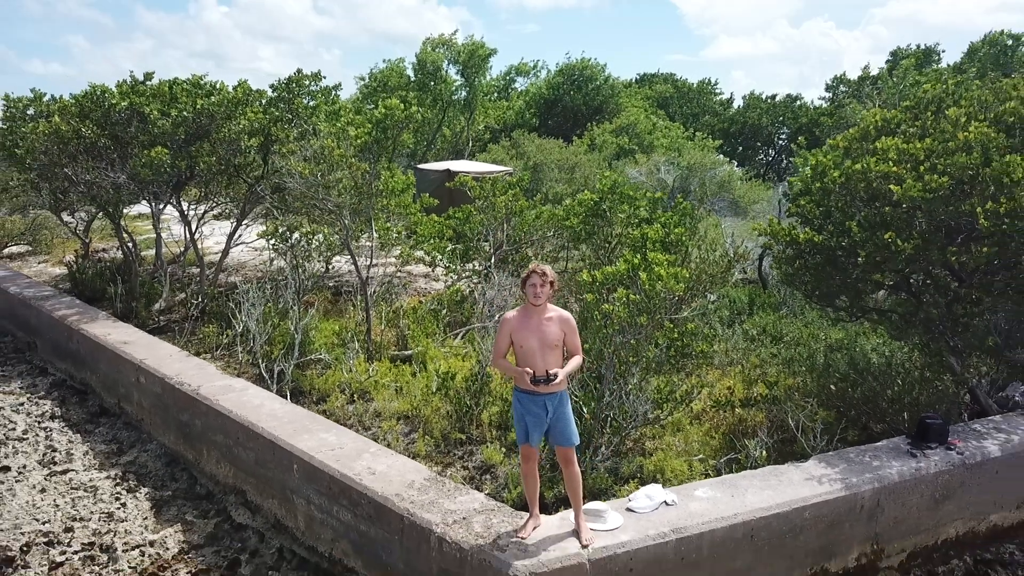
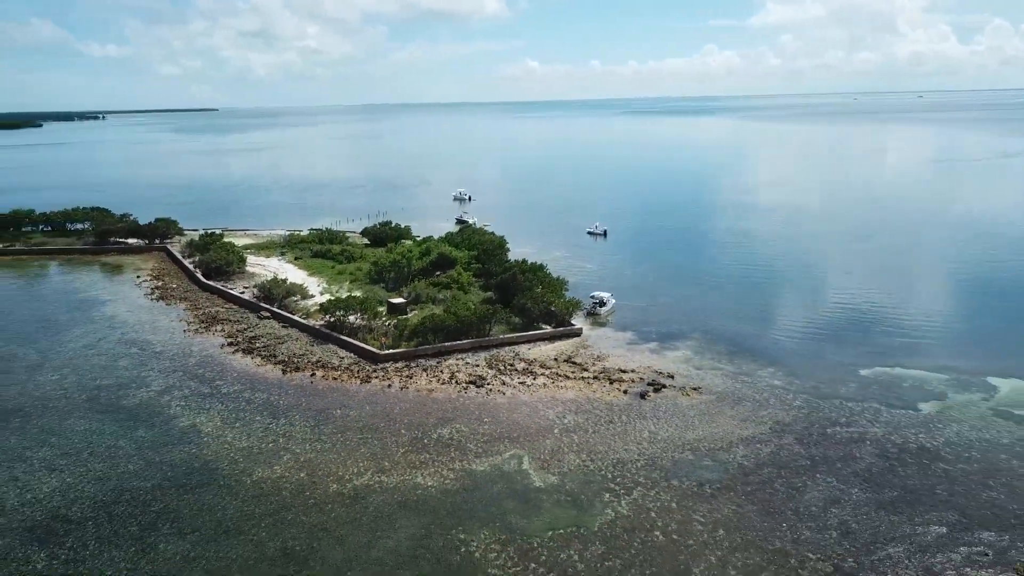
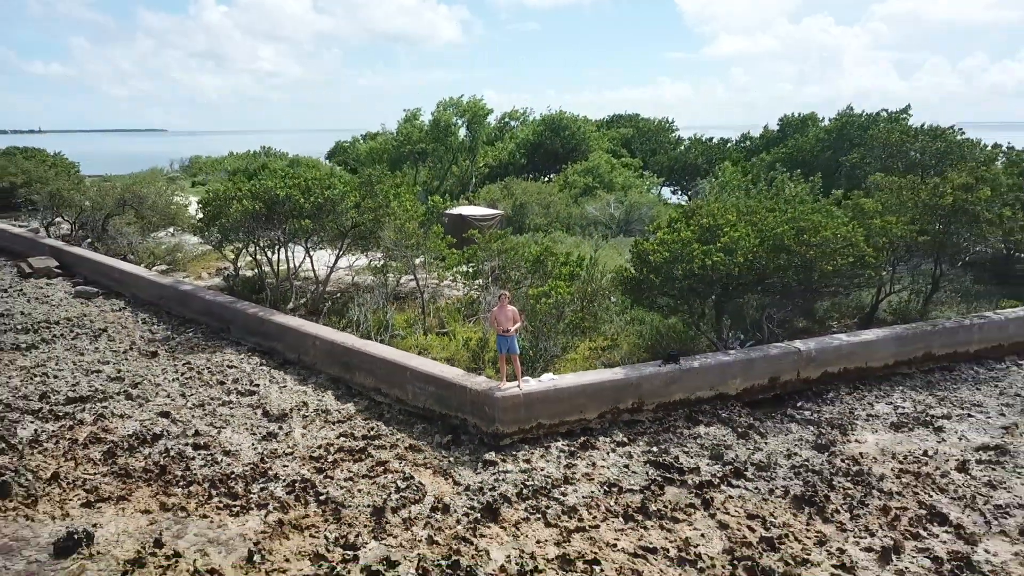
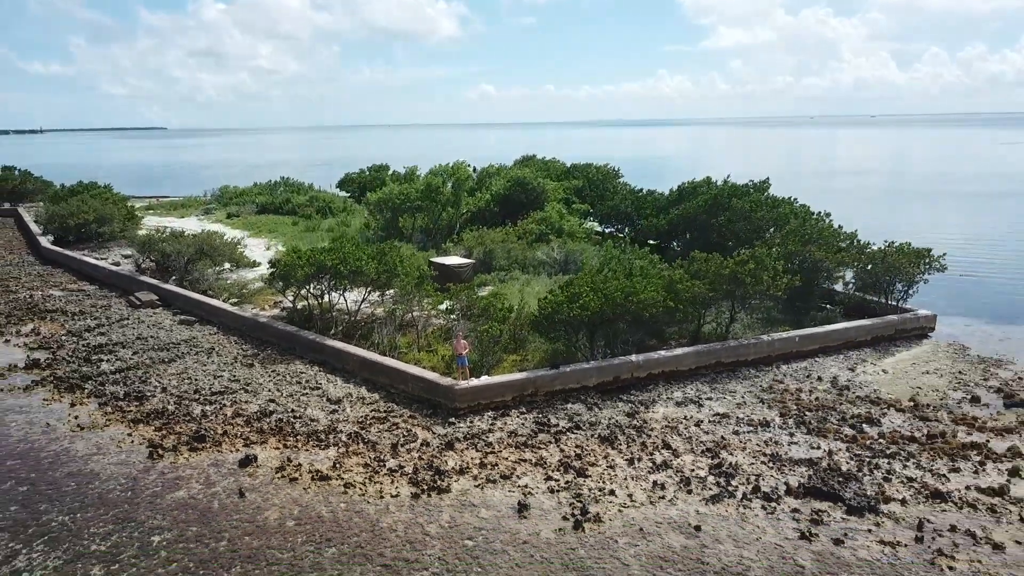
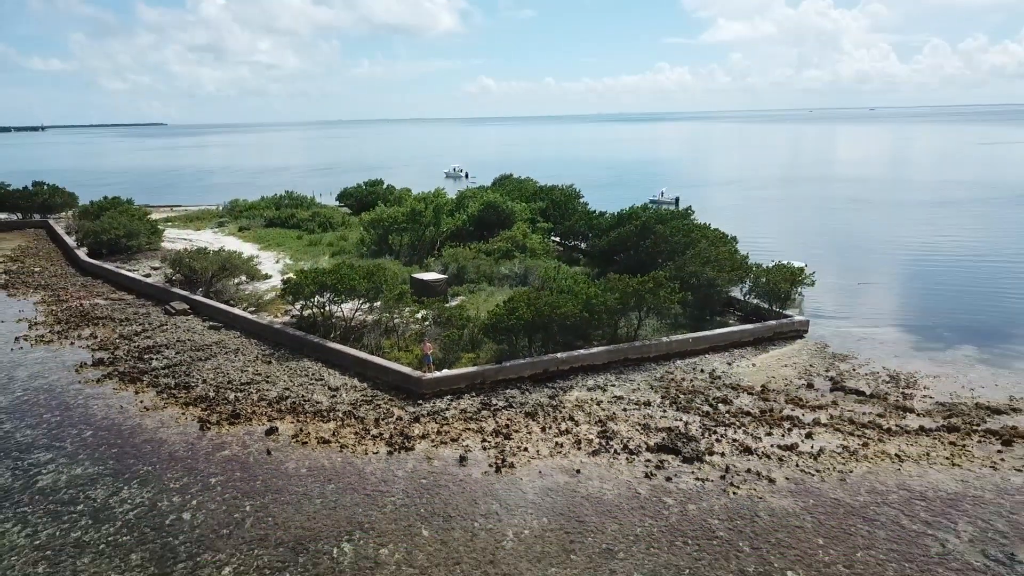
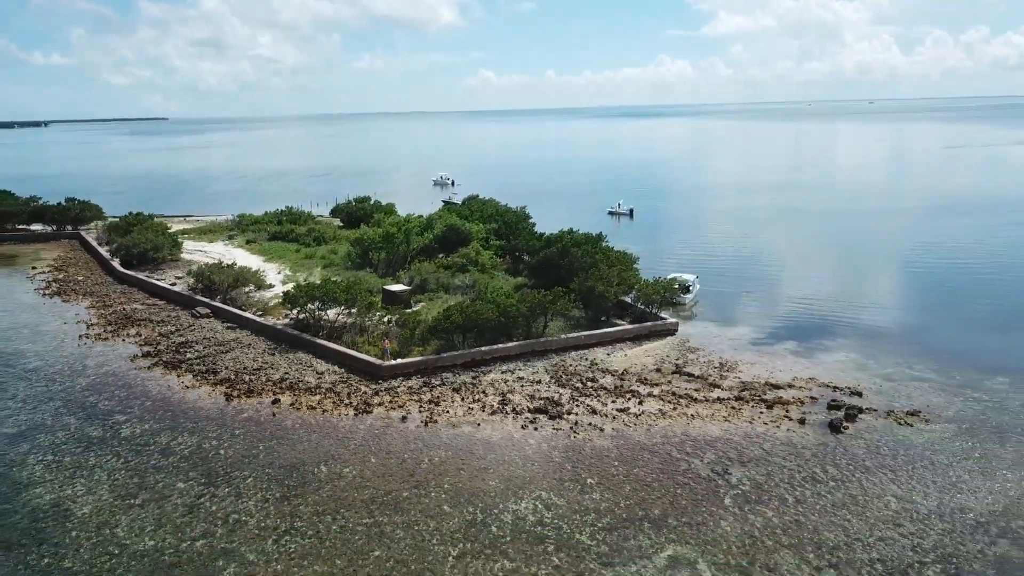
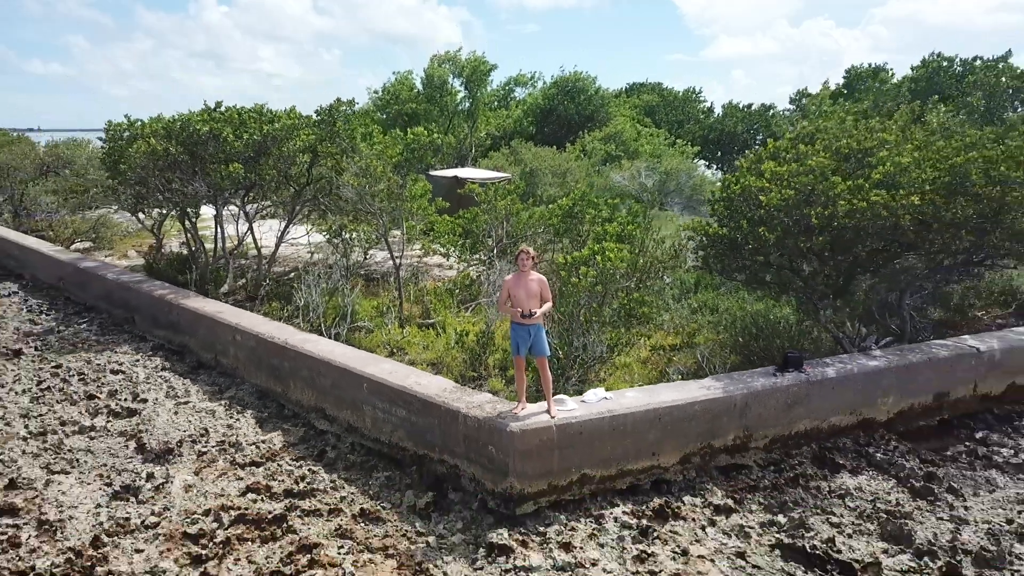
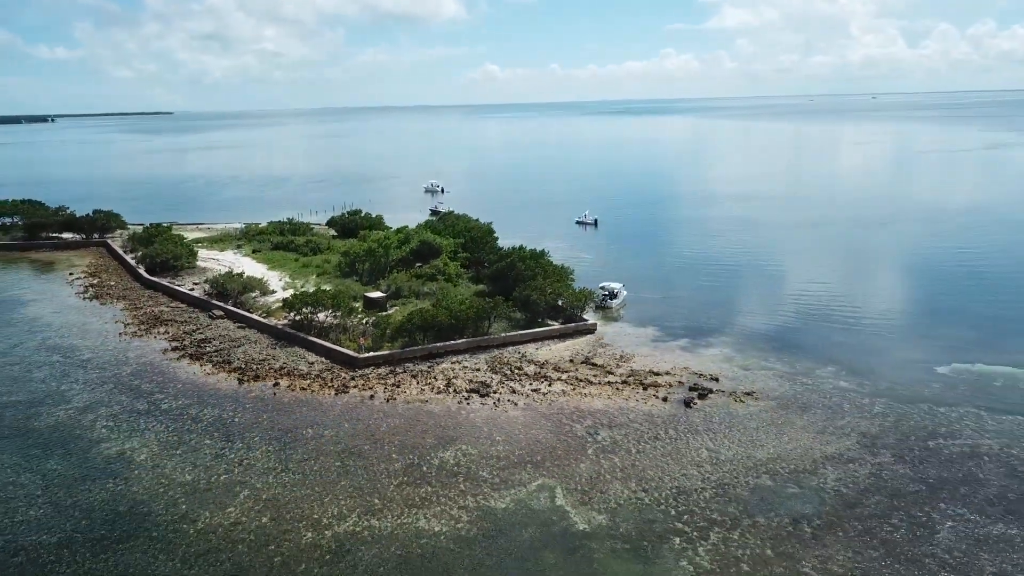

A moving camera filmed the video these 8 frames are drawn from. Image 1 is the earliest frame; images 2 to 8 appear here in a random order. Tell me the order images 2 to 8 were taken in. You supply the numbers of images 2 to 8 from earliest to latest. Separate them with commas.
7, 3, 4, 5, 6, 8, 2
